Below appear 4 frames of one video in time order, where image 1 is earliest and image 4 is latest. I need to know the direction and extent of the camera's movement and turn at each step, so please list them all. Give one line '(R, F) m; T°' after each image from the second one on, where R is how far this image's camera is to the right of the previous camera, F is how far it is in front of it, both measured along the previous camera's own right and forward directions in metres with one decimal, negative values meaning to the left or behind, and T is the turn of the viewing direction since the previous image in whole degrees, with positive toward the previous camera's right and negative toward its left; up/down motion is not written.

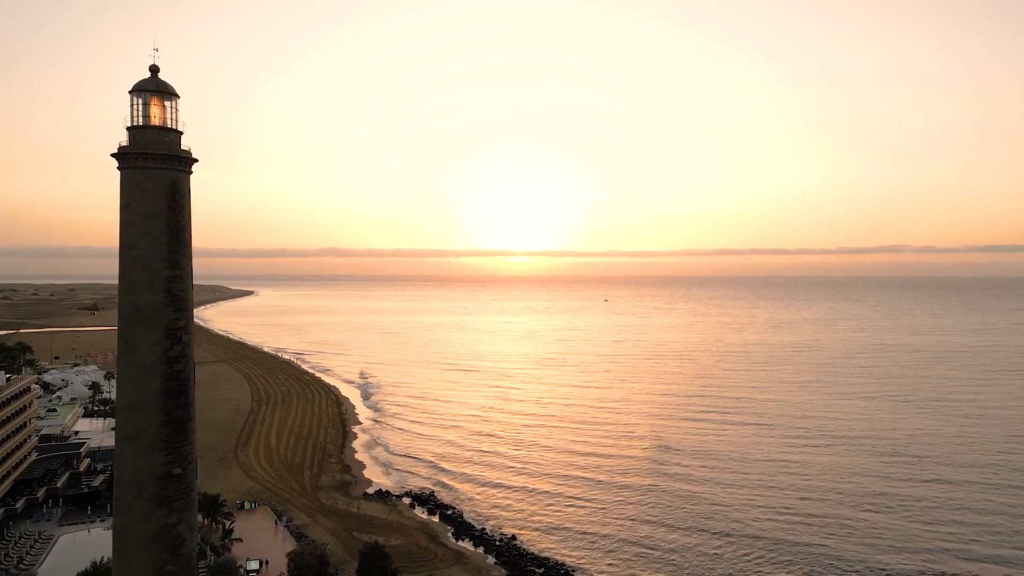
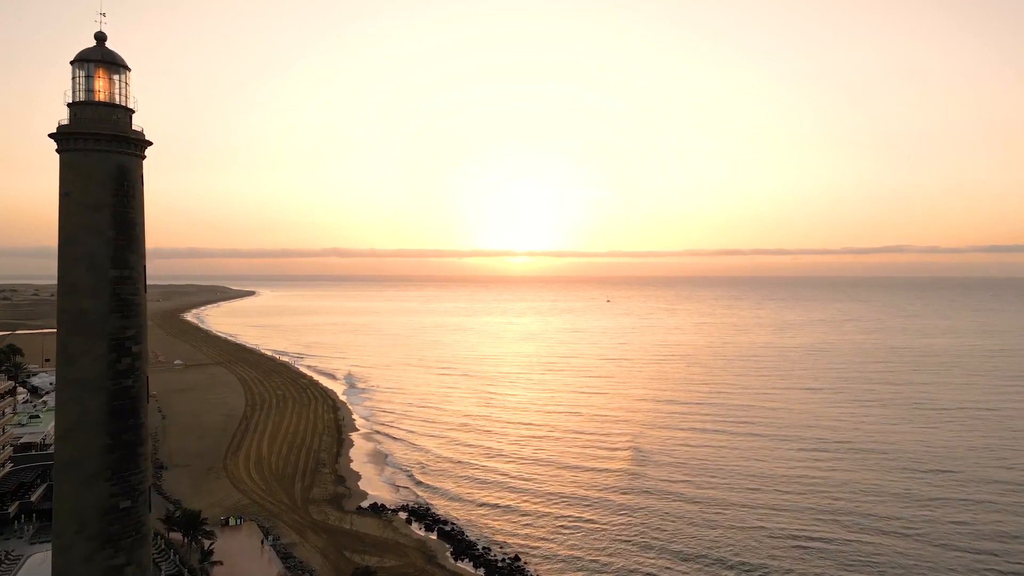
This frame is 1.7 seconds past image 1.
(0.0, +1.8) m; 0°
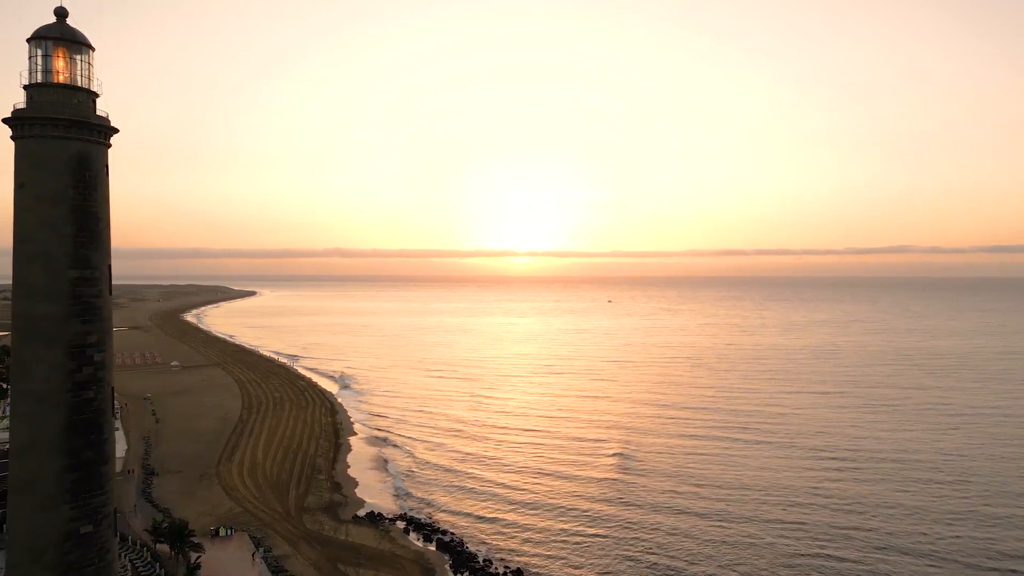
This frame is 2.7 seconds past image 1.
(0.0, +1.0) m; 0°
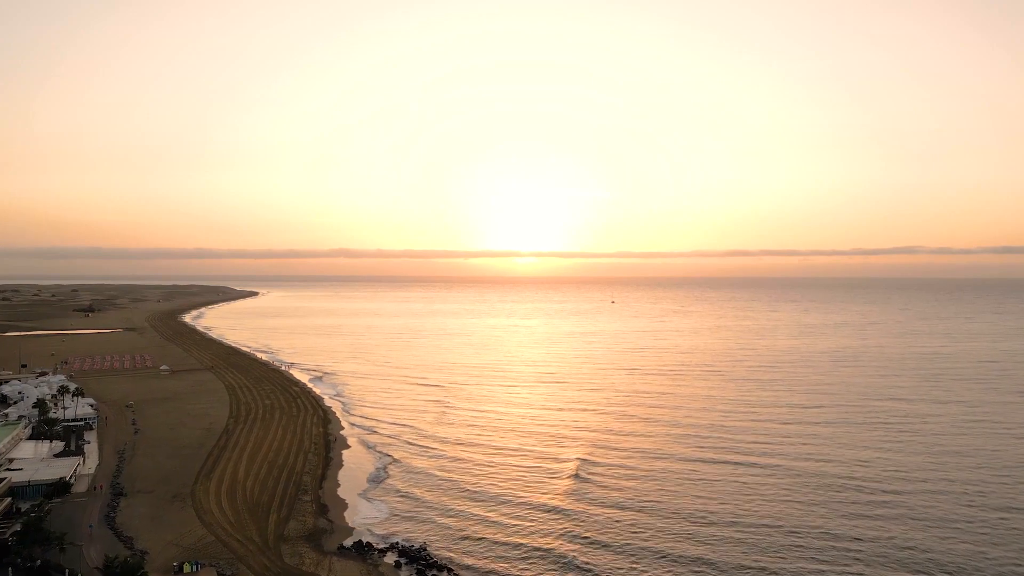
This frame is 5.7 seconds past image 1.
(-0.1, +3.1) m; 0°
